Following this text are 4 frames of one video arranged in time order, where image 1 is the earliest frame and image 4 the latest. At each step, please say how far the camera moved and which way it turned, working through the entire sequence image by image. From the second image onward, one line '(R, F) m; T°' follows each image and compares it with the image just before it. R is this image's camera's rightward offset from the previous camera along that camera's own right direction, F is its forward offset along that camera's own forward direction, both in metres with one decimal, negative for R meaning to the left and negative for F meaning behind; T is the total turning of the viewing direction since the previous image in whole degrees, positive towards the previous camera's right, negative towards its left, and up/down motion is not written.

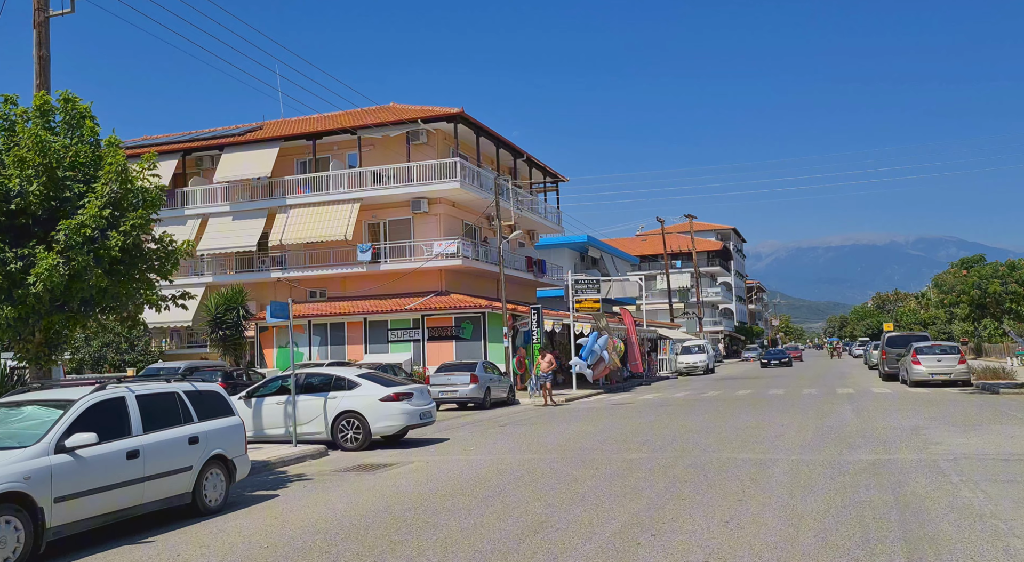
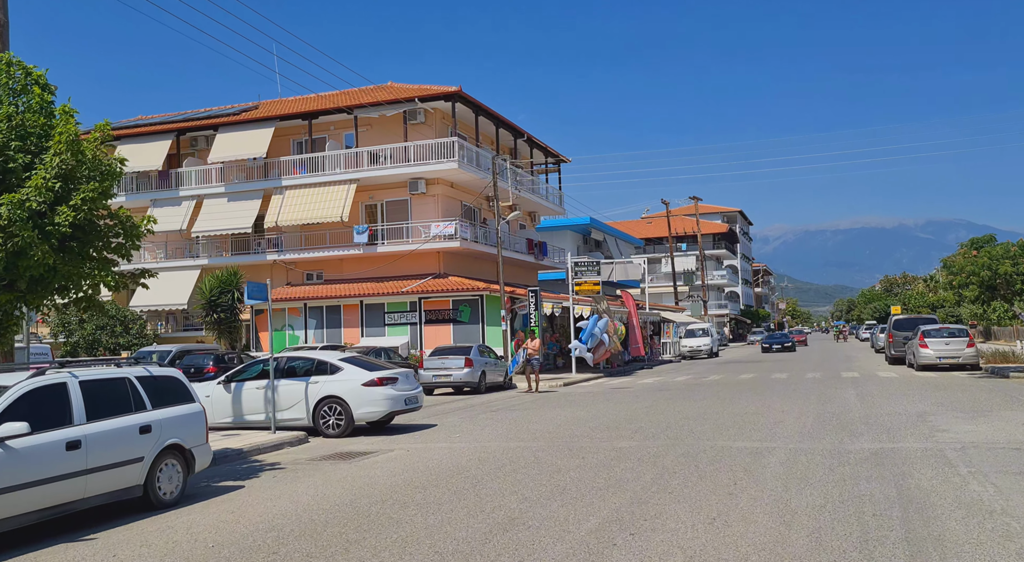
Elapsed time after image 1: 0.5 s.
(+0.3, +0.7) m; 0°
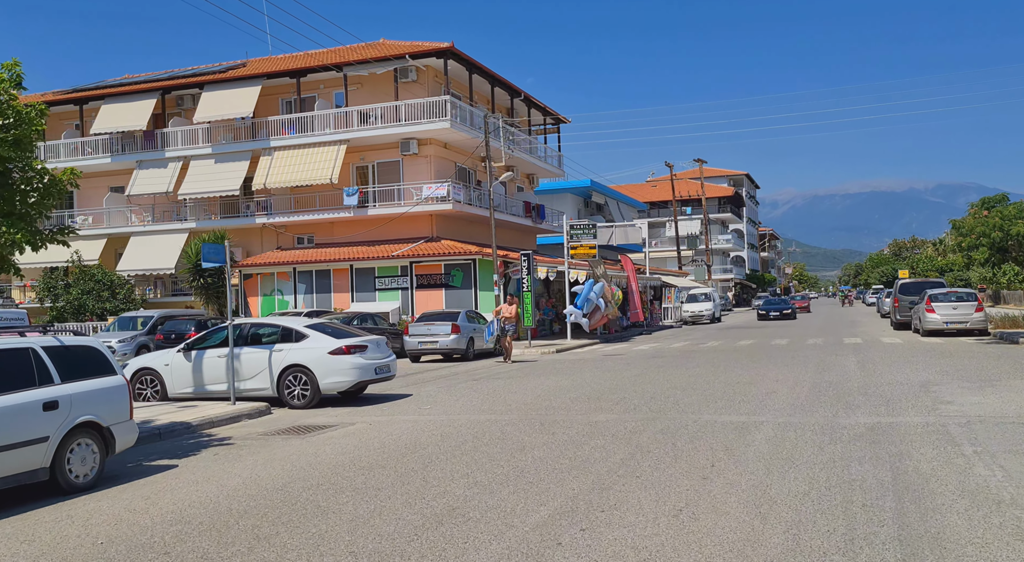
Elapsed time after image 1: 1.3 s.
(+0.5, +1.0) m; 0°
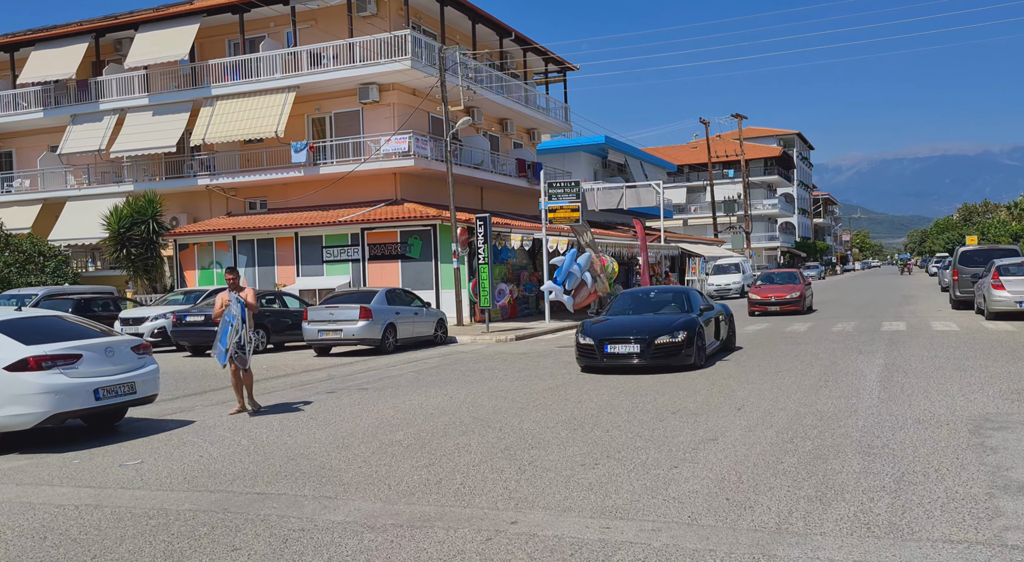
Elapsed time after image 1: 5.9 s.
(+2.6, +5.6) m; -4°
